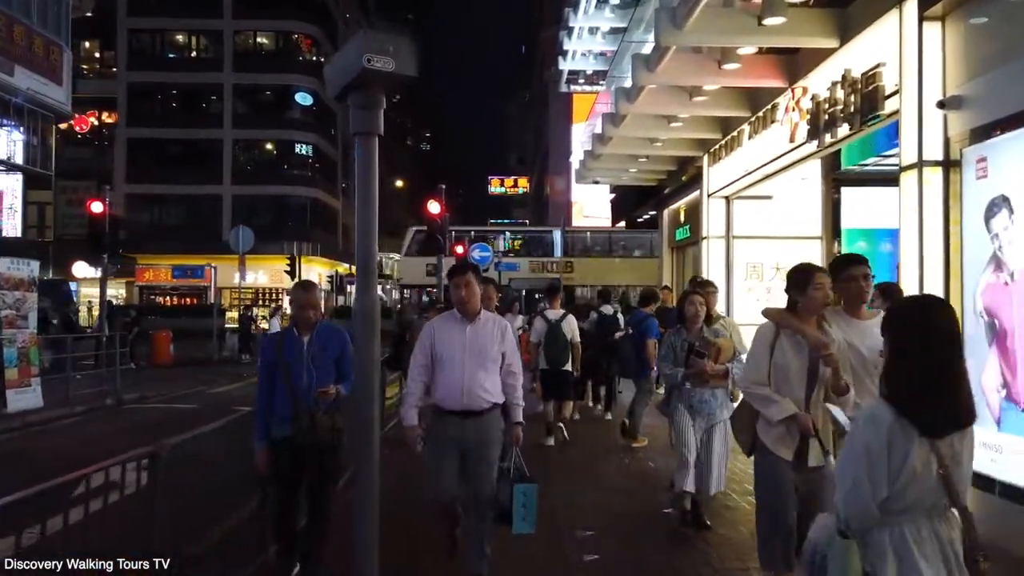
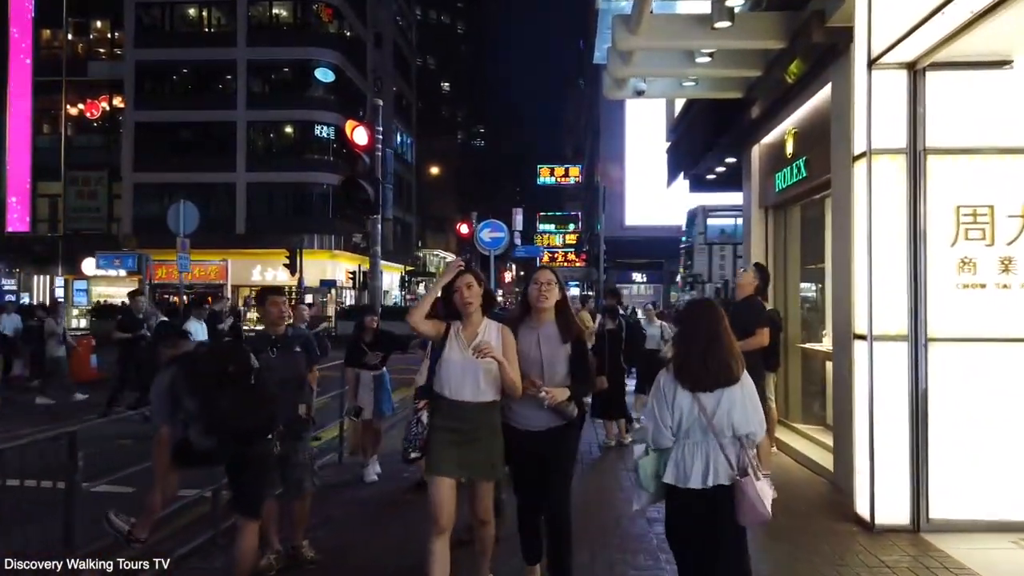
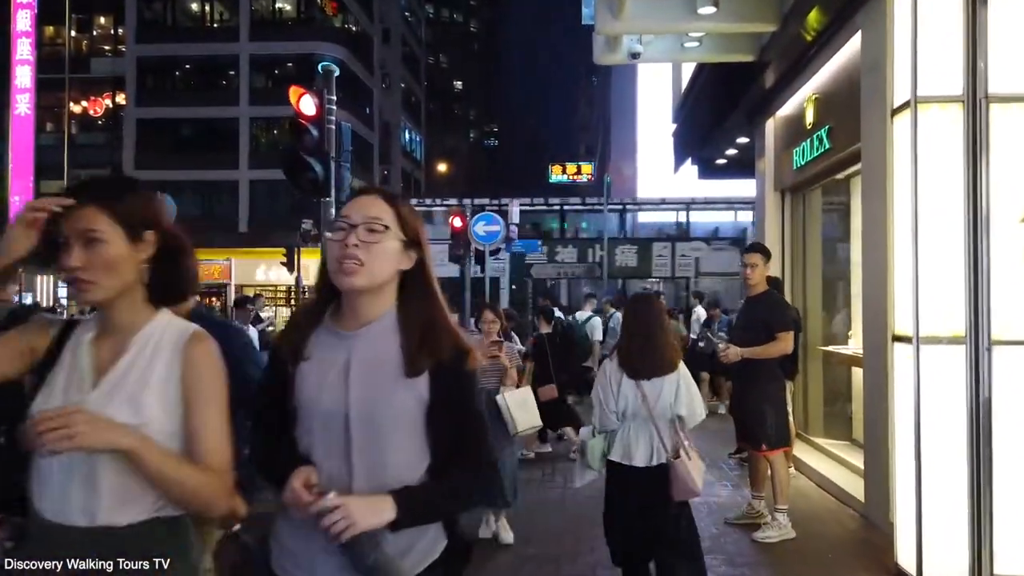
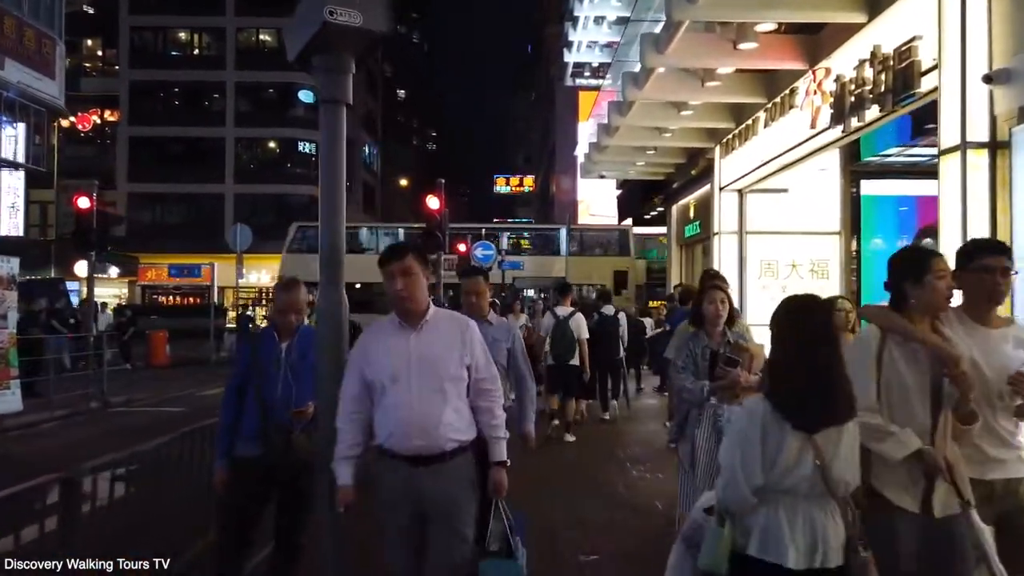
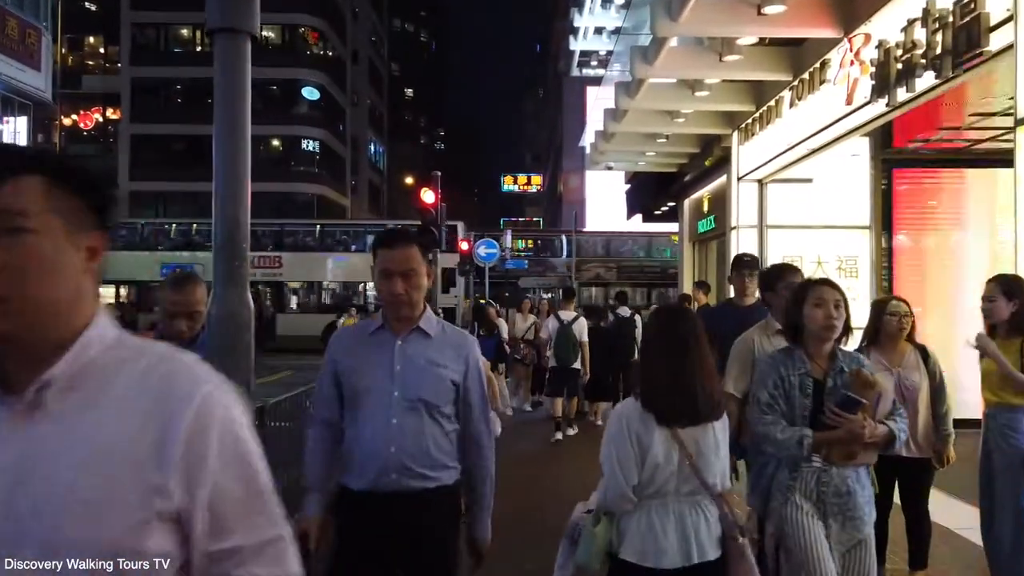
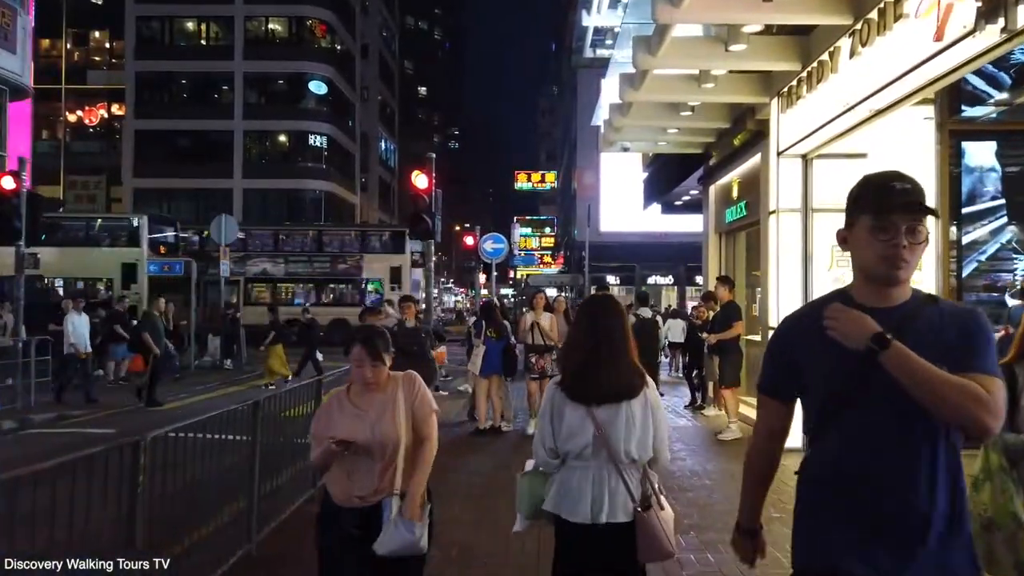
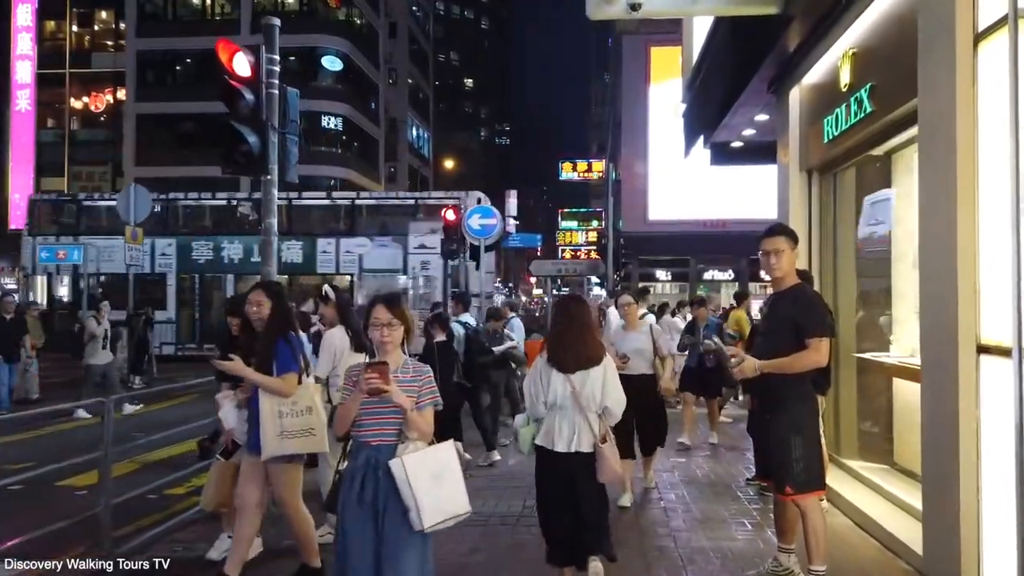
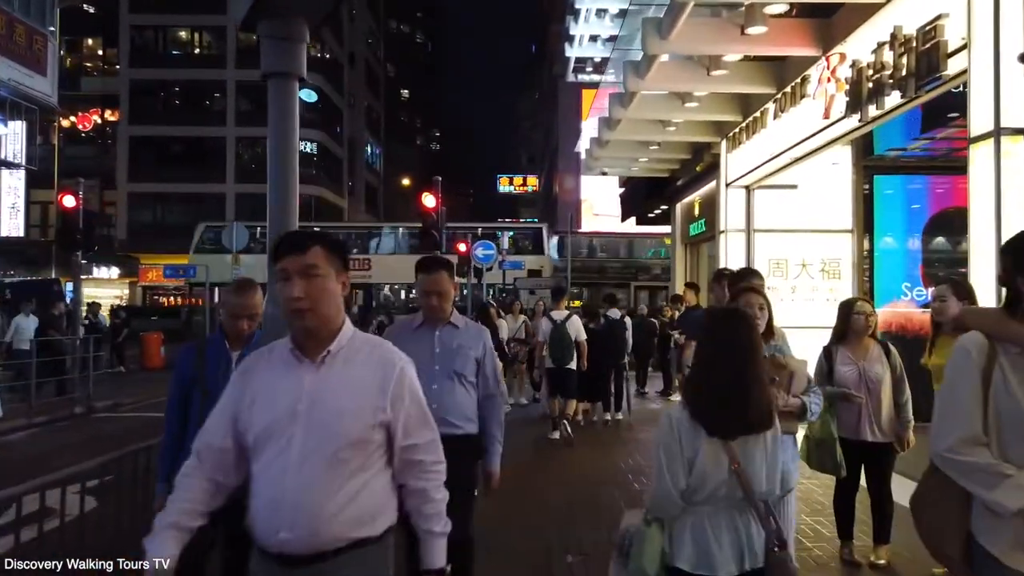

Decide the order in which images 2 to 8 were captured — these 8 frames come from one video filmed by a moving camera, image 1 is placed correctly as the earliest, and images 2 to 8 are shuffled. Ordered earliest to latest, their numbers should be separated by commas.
4, 8, 5, 6, 2, 3, 7
